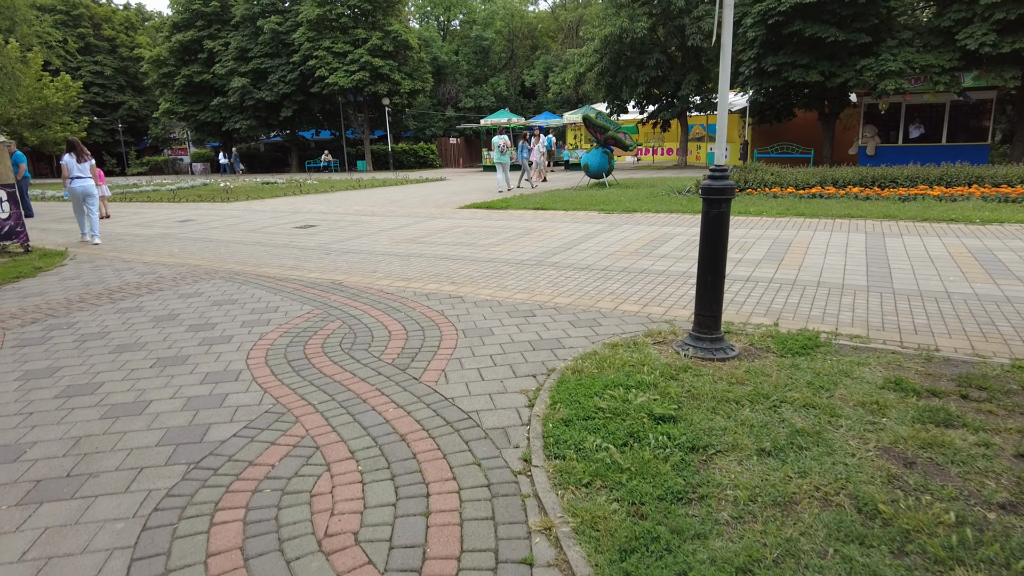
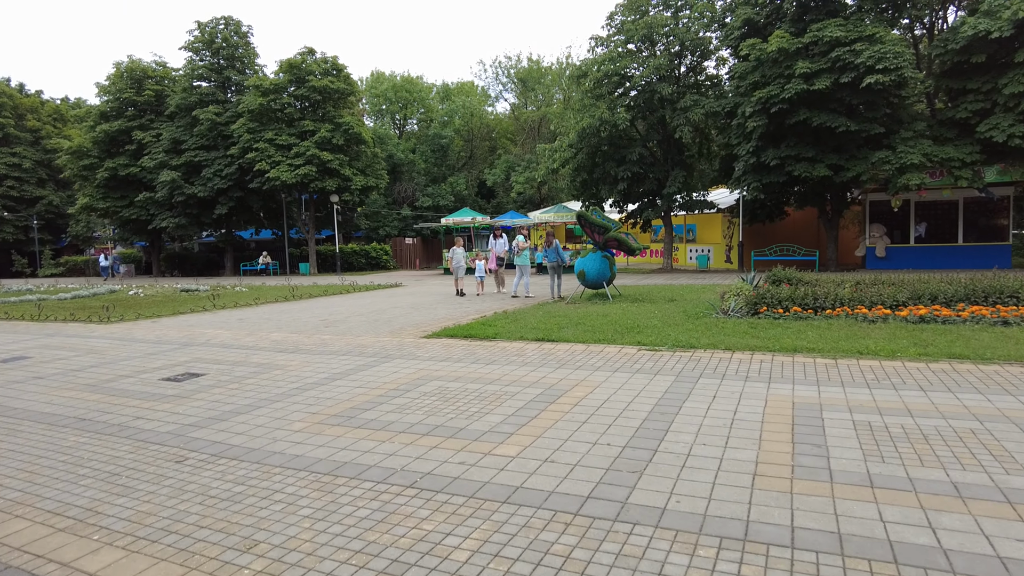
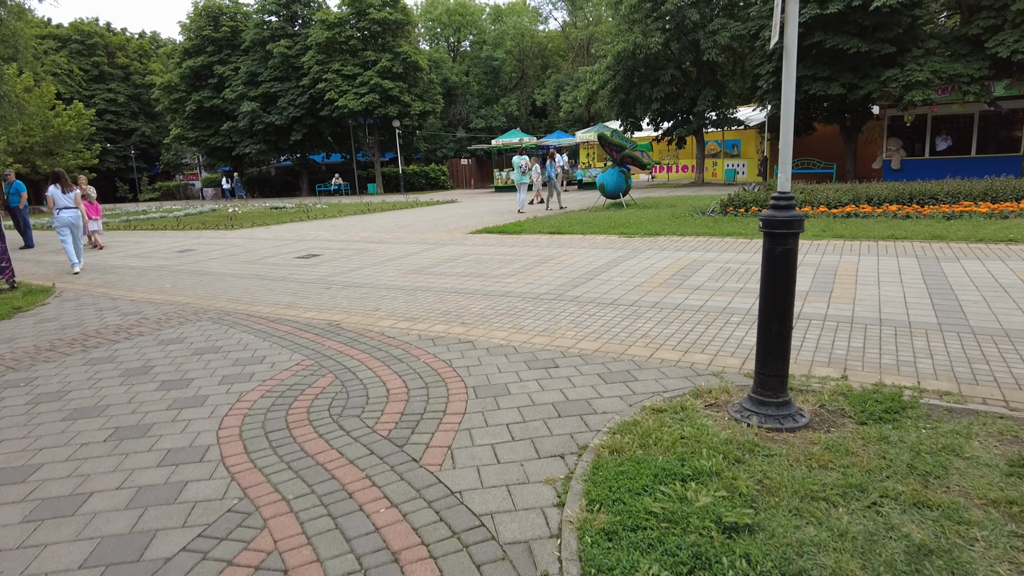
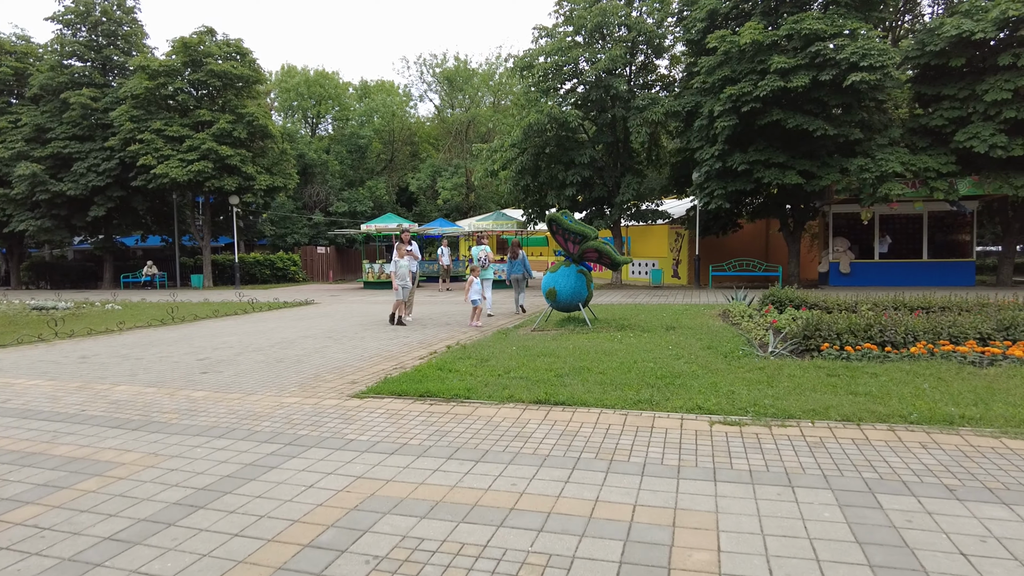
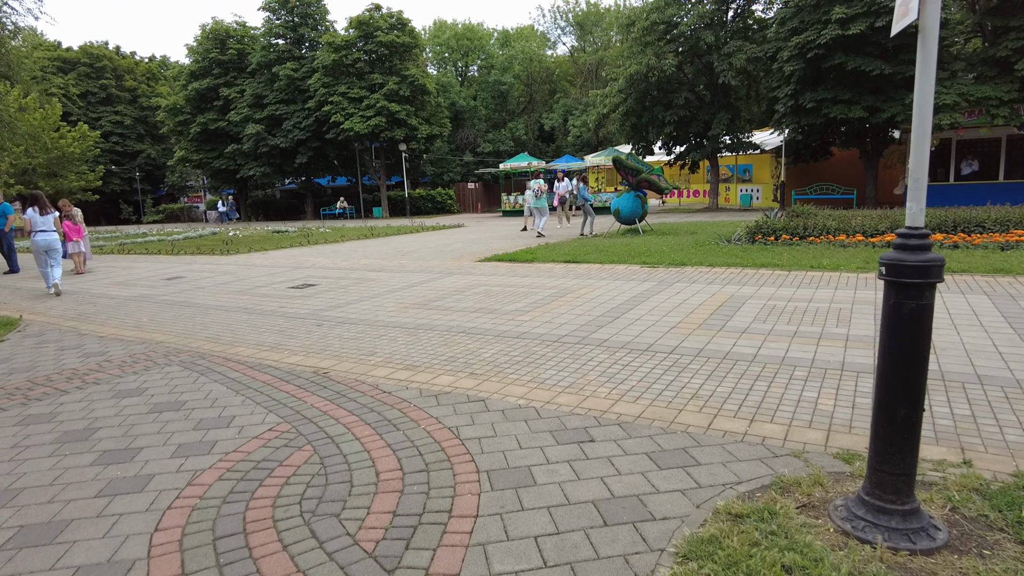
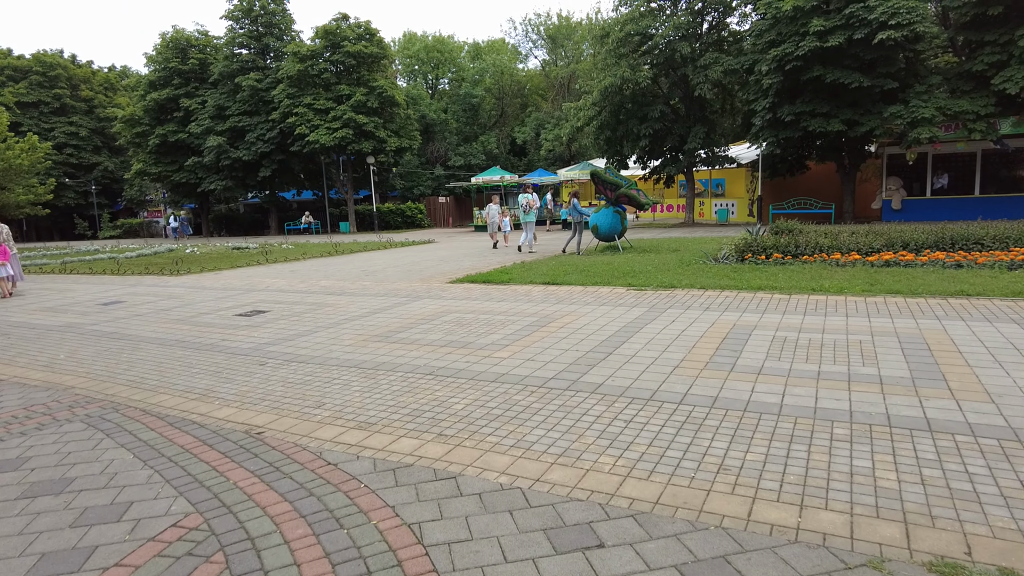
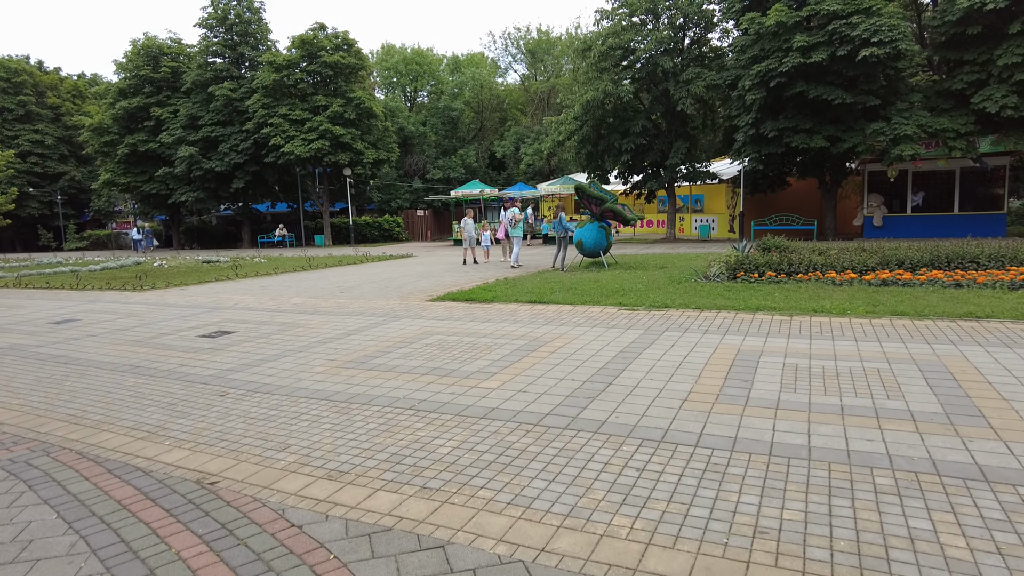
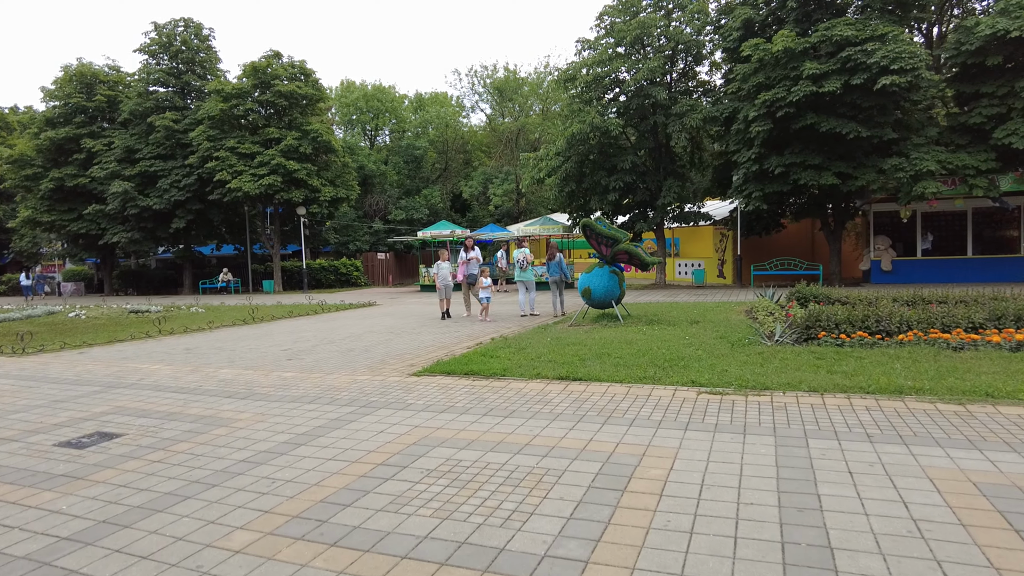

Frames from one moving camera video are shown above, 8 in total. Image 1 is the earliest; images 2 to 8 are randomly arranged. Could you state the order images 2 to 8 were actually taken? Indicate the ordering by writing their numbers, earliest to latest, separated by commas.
3, 5, 6, 7, 2, 8, 4
